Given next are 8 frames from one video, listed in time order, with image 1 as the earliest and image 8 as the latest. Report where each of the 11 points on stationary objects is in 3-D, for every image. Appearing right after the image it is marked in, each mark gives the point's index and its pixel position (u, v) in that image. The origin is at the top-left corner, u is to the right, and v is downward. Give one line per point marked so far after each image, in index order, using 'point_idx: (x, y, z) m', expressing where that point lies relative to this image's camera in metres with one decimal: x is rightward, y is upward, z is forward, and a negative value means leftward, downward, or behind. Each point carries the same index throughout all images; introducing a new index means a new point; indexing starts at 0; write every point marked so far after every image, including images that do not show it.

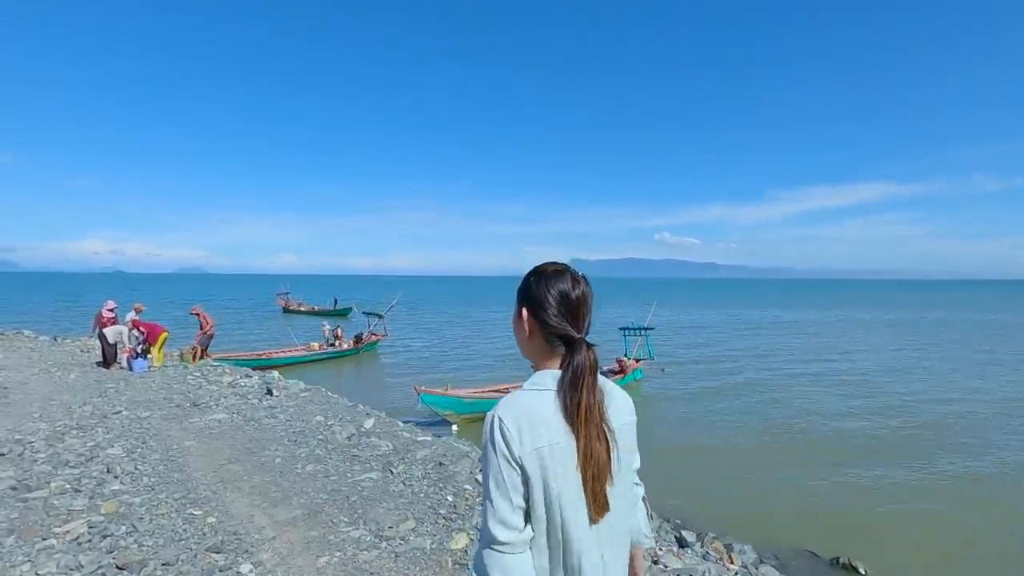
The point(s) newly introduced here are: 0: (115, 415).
0: (-7.2, -2.3, +9.9) m
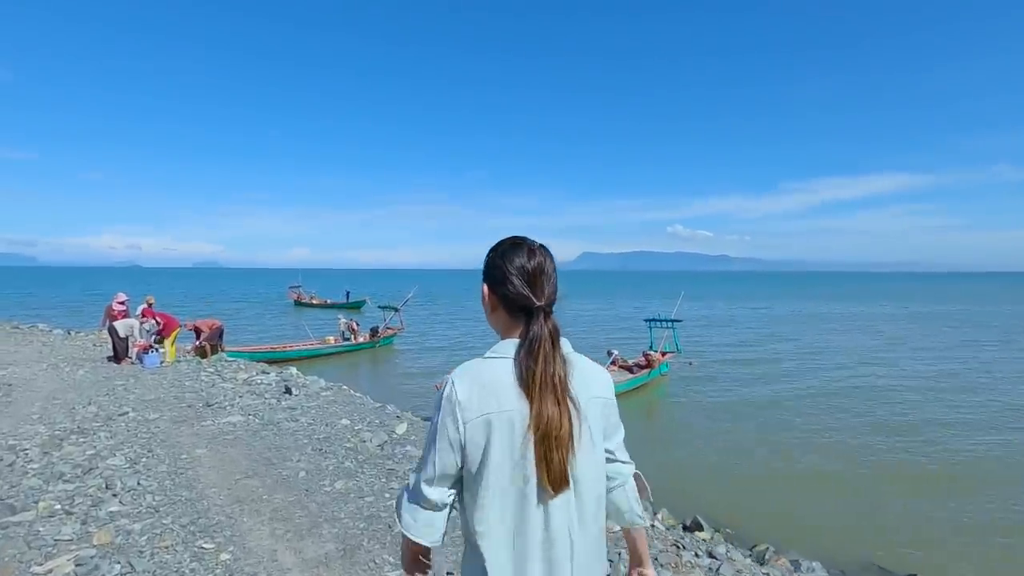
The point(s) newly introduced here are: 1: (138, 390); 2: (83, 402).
0: (-6.5, -2.1, +9.0) m
1: (-7.9, -2.2, +11.5) m
2: (-8.0, -2.2, +10.2) m
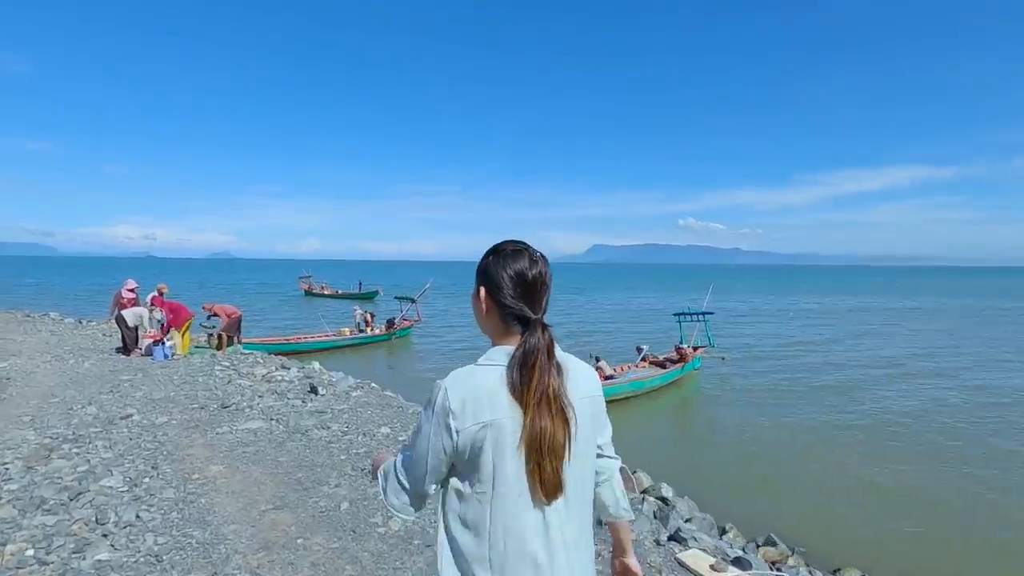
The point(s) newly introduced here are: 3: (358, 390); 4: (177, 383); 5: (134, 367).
0: (-5.5, -1.9, +7.8) m
1: (-6.9, -1.9, +10.3) m
2: (-7.1, -1.9, +8.9) m
3: (-2.8, -1.8, +9.8) m
4: (-6.5, -1.9, +10.6) m
5: (-8.8, -1.9, +12.7) m
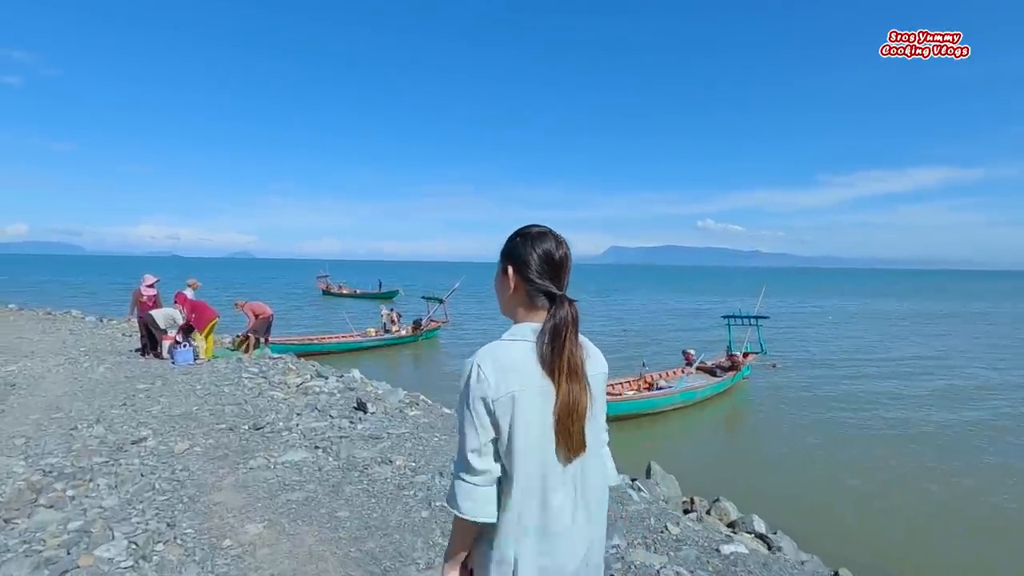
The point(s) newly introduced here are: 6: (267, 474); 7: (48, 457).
0: (-4.3, -1.8, +6.2) m
1: (-5.6, -1.8, +8.8) m
2: (-5.8, -1.8, +7.5) m
3: (-1.5, -1.8, +8.2) m
4: (-5.2, -1.8, +9.1) m
5: (-7.5, -1.8, +11.3) m
6: (-2.4, -1.8, +5.4) m
7: (-5.1, -1.8, +6.0) m
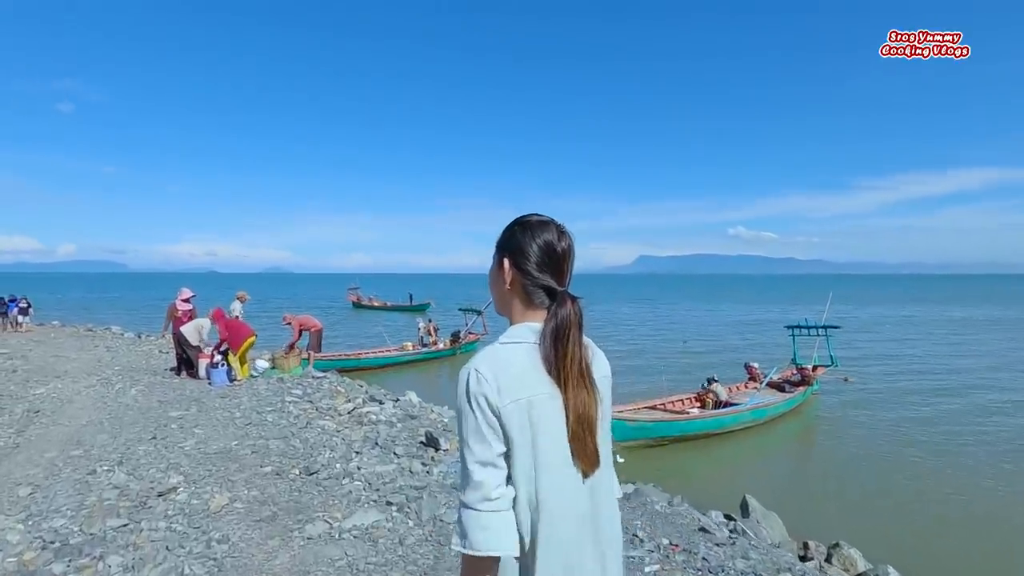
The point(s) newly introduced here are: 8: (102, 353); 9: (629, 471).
0: (-3.2, -1.9, +4.9) m
1: (-4.3, -2.0, +7.5) m
2: (-4.6, -2.0, +6.2) m
3: (-0.3, -1.9, +6.8) m
4: (-3.9, -2.0, +7.9) m
5: (-6.0, -2.0, +10.1) m
6: (-1.3, -1.9, +4.0) m
7: (-3.9, -1.9, +4.7) m
8: (-14.6, -2.3, +19.4) m
9: (+3.7, -5.8, +17.4) m
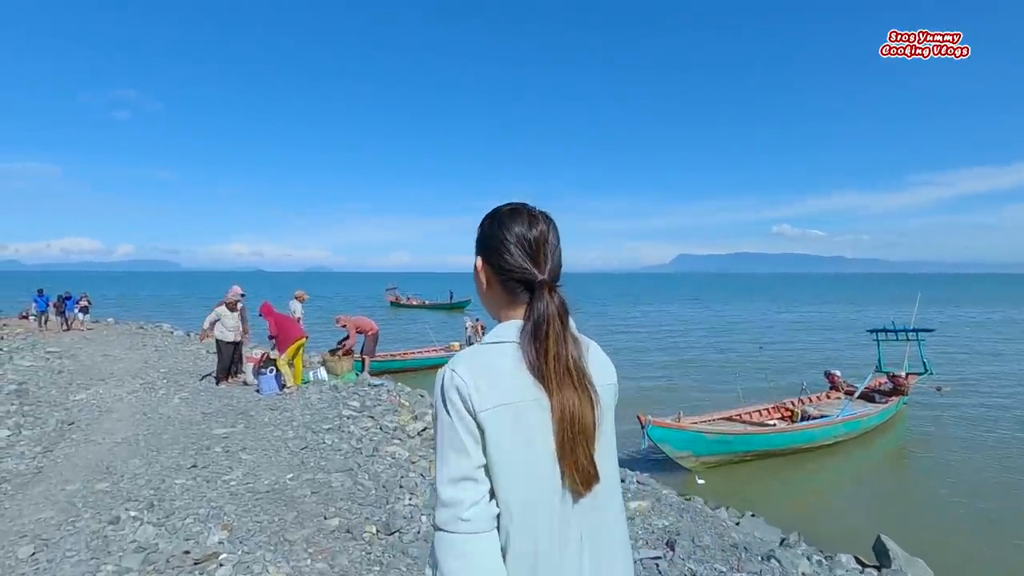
0: (-2.1, -1.9, +3.6) m
1: (-3.0, -1.9, +6.2) m
2: (-3.4, -1.9, +5.0) m
3: (+1.0, -1.9, +5.2) m
4: (-2.6, -1.9, +6.5) m
5: (-4.6, -2.0, +8.9) m
6: (-0.3, -1.9, +2.5) m
7: (-2.8, -1.9, +3.4) m
8: (-12.5, -2.2, +18.8) m
9: (+5.7, -5.8, +15.6) m
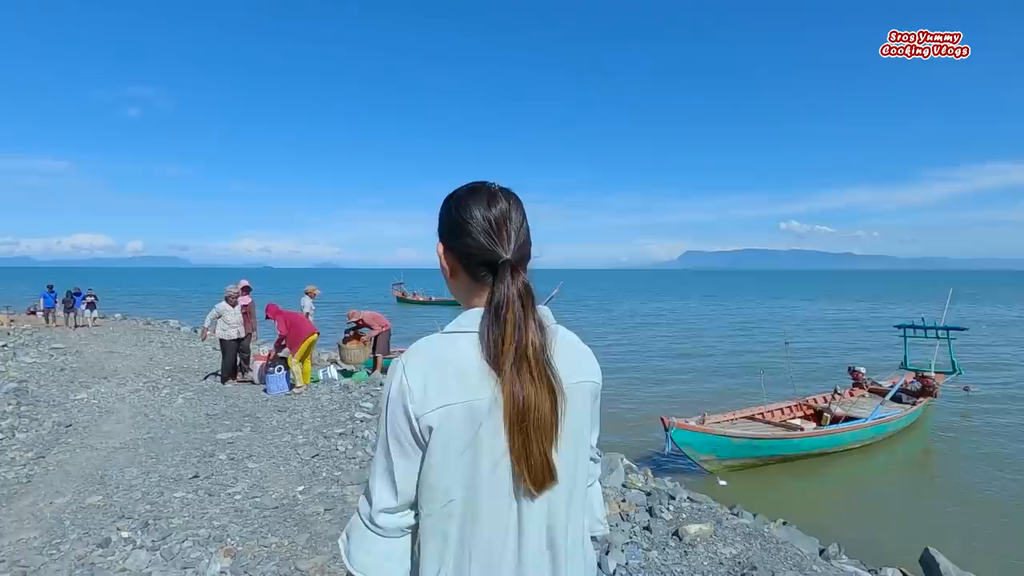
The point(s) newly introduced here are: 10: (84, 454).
0: (-1.8, -1.9, +3.0) m
1: (-2.7, -1.9, +5.7) m
2: (-3.1, -1.9, +4.4) m
3: (+1.3, -1.8, +4.6) m
4: (-2.2, -1.9, +6.0) m
5: (-4.2, -1.9, +8.4) m
6: (0.0, -1.8, +1.9) m
7: (-2.5, -1.9, +2.8) m
8: (-12.0, -2.1, +18.4) m
9: (+6.1, -5.7, +15.0) m
10: (-5.1, -2.0, +6.5) m
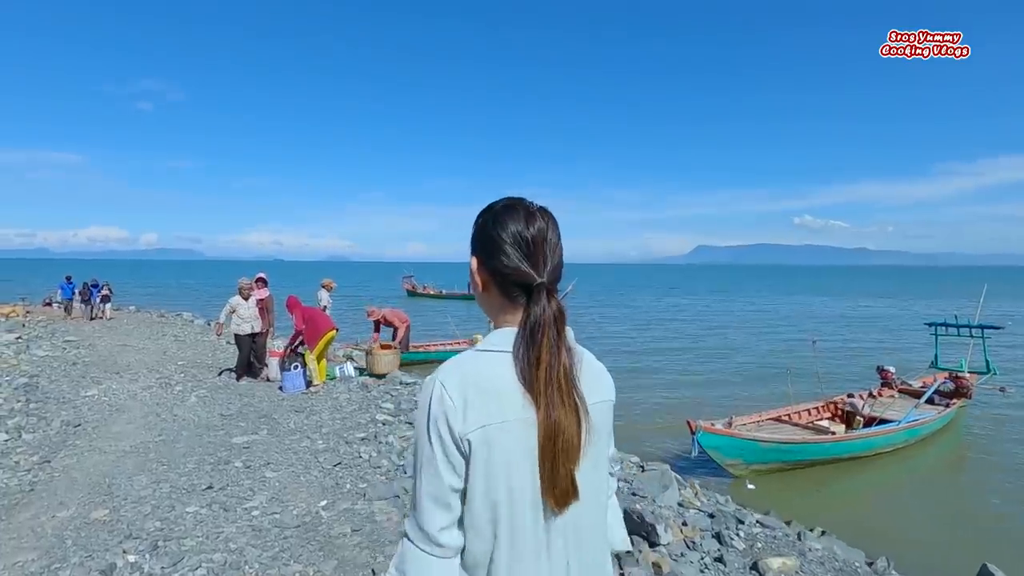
0: (-1.4, -1.8, +2.6) m
1: (-2.3, -1.8, +5.3) m
2: (-2.7, -1.8, +4.0) m
3: (+1.6, -1.8, +4.1) m
4: (-1.8, -1.8, +5.5) m
5: (-3.8, -1.8, +8.0) m
6: (+0.3, -1.8, +1.4) m
7: (-2.2, -1.8, +2.4) m
8: (-11.4, -1.8, +18.1) m
9: (+6.6, -5.6, +14.4) m
10: (-4.6, -1.9, +6.1) m
